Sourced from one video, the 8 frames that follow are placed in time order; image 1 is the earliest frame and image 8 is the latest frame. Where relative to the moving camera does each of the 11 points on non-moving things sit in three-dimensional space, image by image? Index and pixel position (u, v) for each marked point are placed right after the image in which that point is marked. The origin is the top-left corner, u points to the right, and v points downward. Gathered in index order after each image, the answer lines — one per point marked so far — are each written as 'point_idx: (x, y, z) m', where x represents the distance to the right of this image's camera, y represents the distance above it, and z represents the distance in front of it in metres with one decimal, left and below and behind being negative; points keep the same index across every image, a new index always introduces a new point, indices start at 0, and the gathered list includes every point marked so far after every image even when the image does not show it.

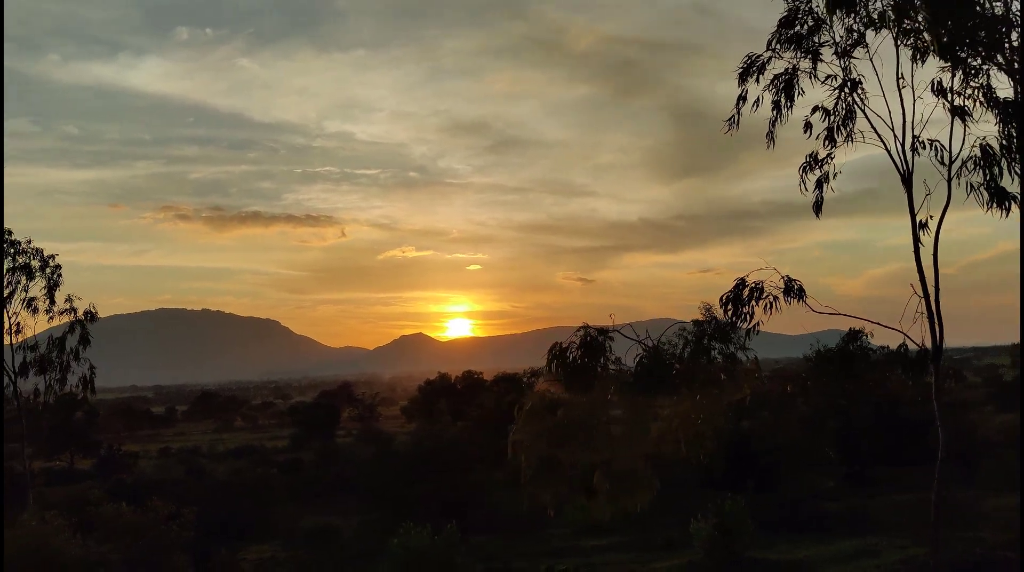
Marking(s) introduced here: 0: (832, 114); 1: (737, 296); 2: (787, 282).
0: (+4.1, +2.2, +9.9) m
1: (+2.9, -0.1, +10.1) m
2: (+3.5, +0.1, +10.1) m
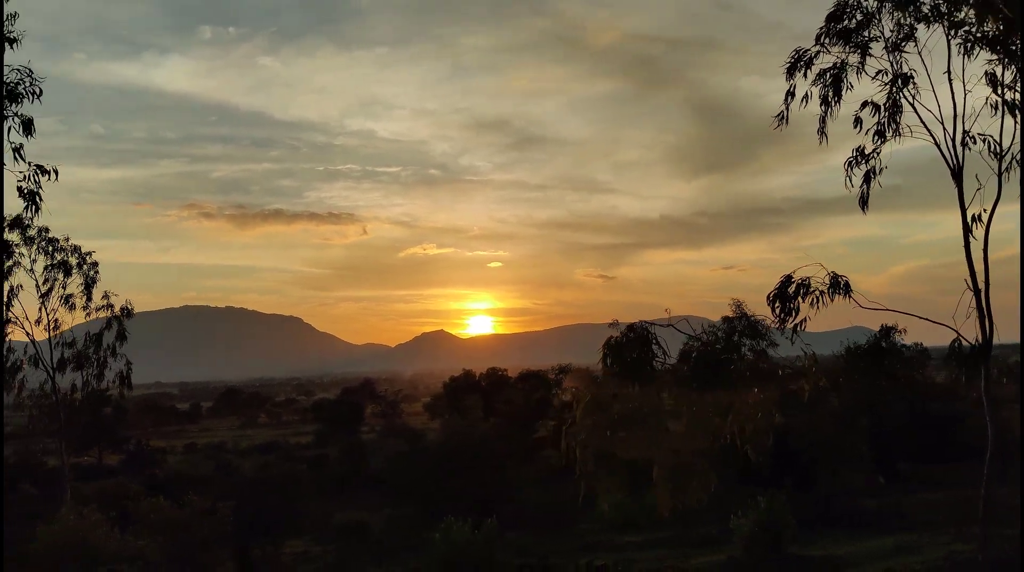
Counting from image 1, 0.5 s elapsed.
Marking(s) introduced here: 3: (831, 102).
0: (+4.7, +2.2, +9.9) m
1: (+3.5, -0.1, +10.1) m
2: (+4.1, +0.1, +10.0) m
3: (+4.0, +2.3, +9.8) m
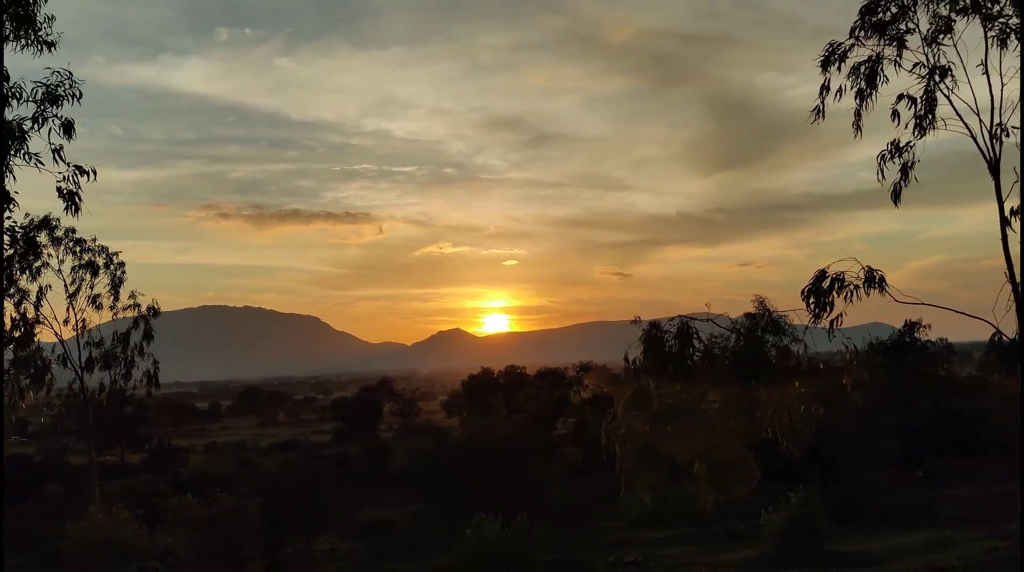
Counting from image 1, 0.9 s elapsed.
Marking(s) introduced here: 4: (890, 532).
0: (+5.1, +2.3, +9.8) m
1: (+3.9, 0.0, +10.0) m
2: (+4.5, +0.2, +10.0) m
3: (+4.4, +2.4, +9.7) m
4: (+7.5, -4.9, +15.6) m
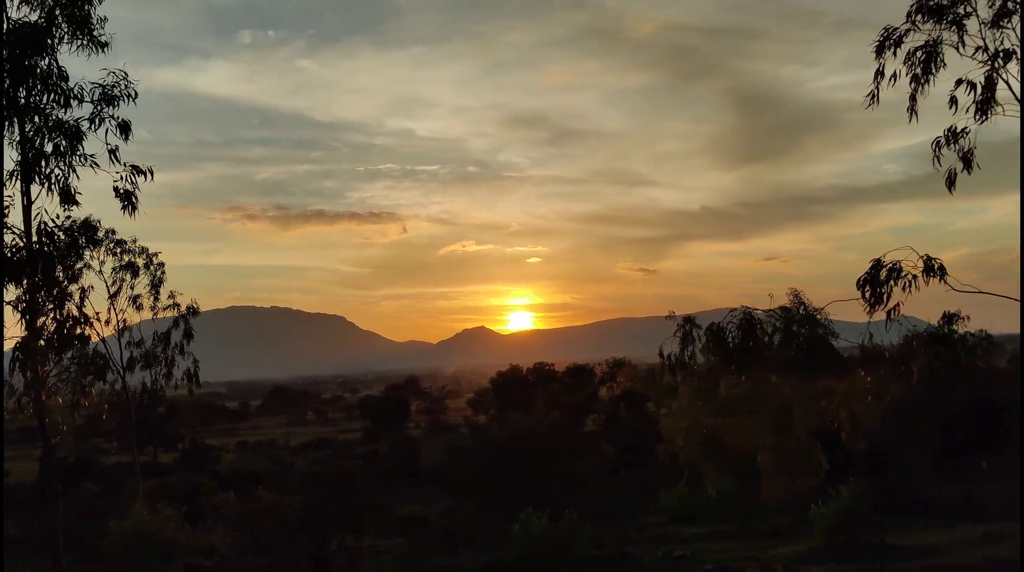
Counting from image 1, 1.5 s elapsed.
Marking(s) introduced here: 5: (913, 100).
0: (+5.7, +2.4, +9.6) m
1: (+4.6, +0.1, +9.9) m
2: (+5.2, +0.3, +9.8) m
3: (+5.0, +2.5, +9.6) m
4: (+8.4, -4.7, +15.4) m
5: (+4.9, +2.3, +9.5) m
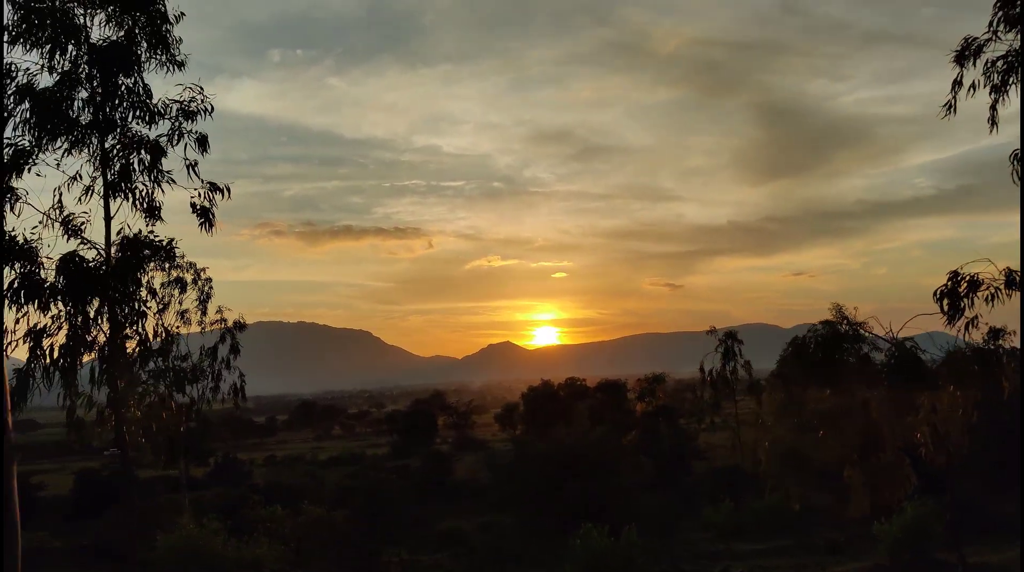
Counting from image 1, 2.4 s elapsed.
0: (+6.6, +2.3, +9.5) m
1: (+5.5, -0.1, +9.8) m
2: (+6.1, +0.1, +9.7) m
3: (+5.9, +2.4, +9.5) m
4: (+9.4, -5.0, +15.0) m
5: (+5.8, +2.1, +9.5) m
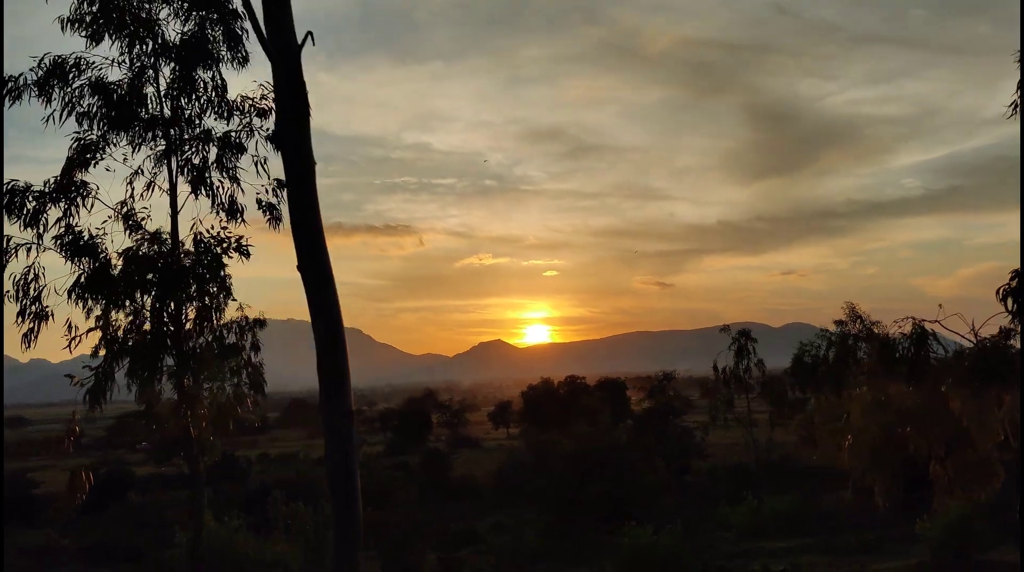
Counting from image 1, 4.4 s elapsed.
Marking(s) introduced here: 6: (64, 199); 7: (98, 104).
0: (+7.5, +2.3, +9.7) m
1: (+6.4, 0.0, +10.0) m
2: (+7.0, +0.1, +9.9) m
3: (+6.9, +2.4, +9.7) m
4: (+10.2, -5.0, +15.3) m
5: (+6.7, +2.1, +9.6) m
6: (-5.4, +1.1, +9.6) m
7: (-5.1, +2.2, +9.7) m
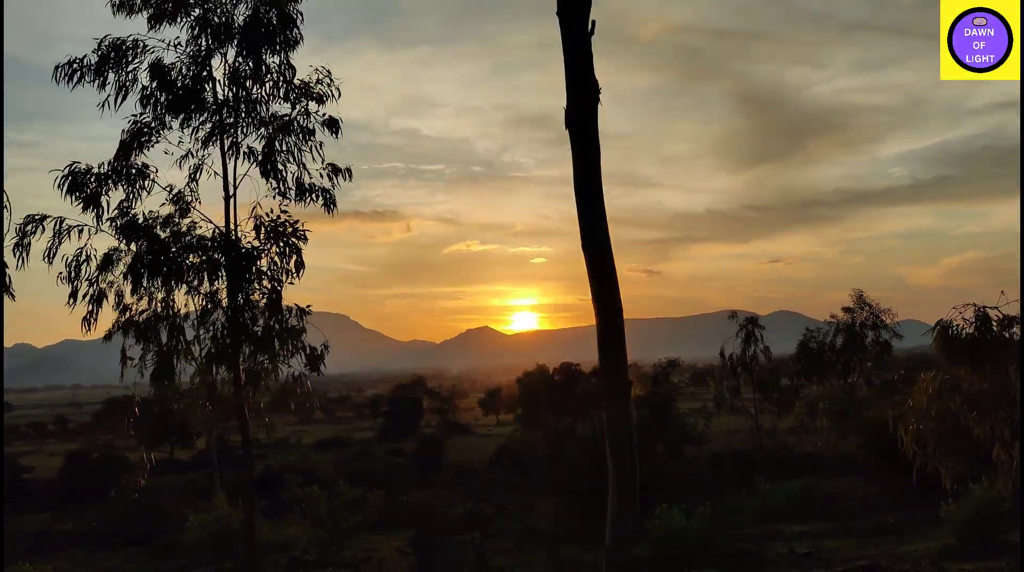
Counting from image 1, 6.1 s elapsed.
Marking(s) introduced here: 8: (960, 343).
0: (+8.3, +2.4, +9.9) m
1: (+7.1, +0.1, +10.2) m
2: (+7.8, +0.3, +10.1) m
3: (+7.6, +2.5, +9.9) m
4: (+10.8, -4.7, +15.7) m
5: (+7.4, +2.3, +9.8) m
6: (-4.7, +1.3, +9.5) m
7: (-4.4, +2.4, +9.6) m
8: (+4.9, -0.6, +8.5) m
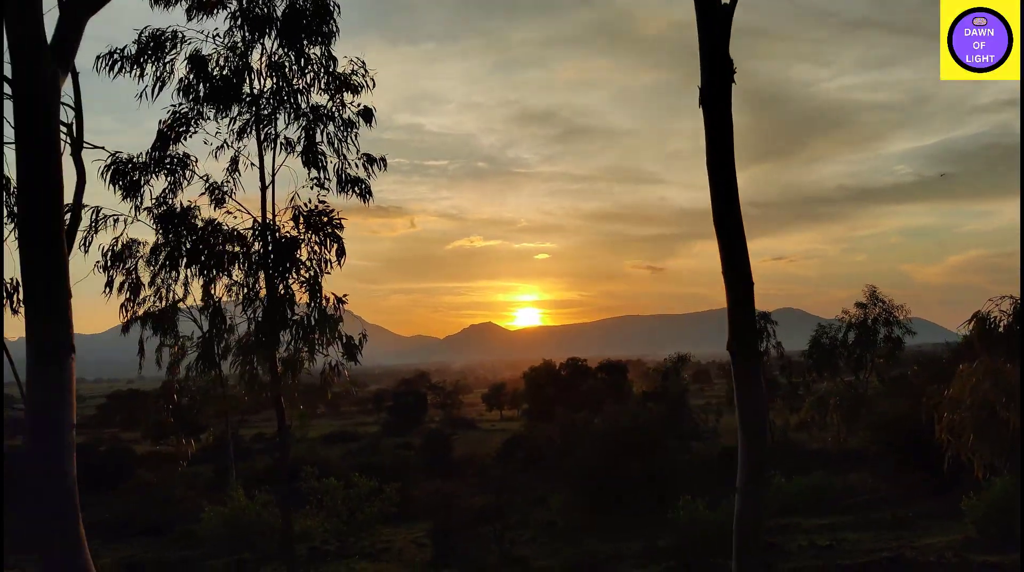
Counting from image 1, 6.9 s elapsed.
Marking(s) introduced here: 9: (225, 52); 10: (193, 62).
0: (+8.7, +2.5, +10.0) m
1: (+7.5, +0.2, +10.2) m
2: (+8.2, +0.4, +10.2) m
3: (+8.0, +2.6, +9.9) m
4: (+11.2, -4.7, +15.8) m
5: (+7.9, +2.3, +9.9) m
6: (-4.3, +1.4, +9.6) m
7: (-3.9, +2.6, +9.7) m
8: (+5.3, -0.5, +8.6) m
9: (-3.6, +2.9, +9.7) m
10: (-3.9, +2.8, +9.7) m
